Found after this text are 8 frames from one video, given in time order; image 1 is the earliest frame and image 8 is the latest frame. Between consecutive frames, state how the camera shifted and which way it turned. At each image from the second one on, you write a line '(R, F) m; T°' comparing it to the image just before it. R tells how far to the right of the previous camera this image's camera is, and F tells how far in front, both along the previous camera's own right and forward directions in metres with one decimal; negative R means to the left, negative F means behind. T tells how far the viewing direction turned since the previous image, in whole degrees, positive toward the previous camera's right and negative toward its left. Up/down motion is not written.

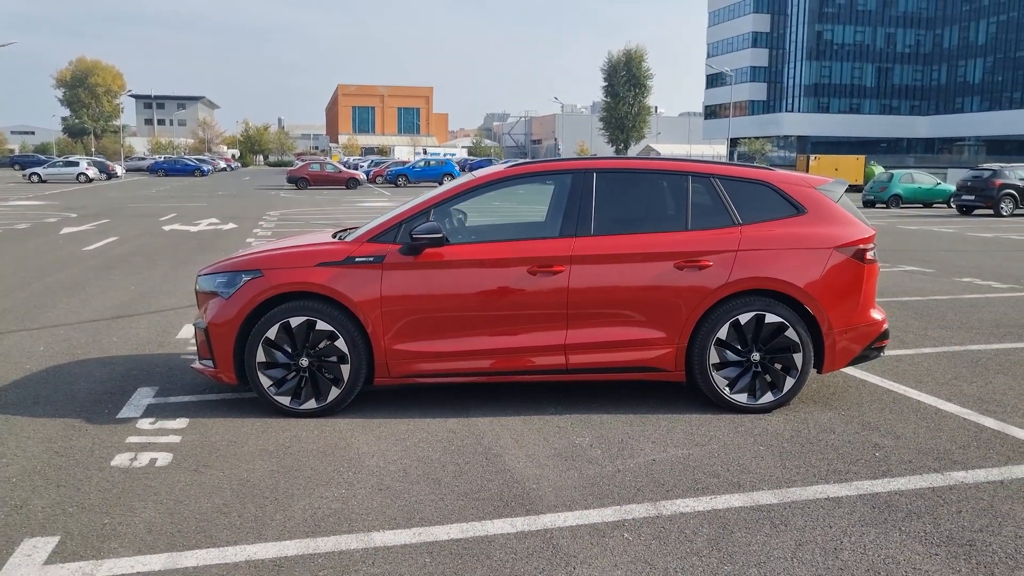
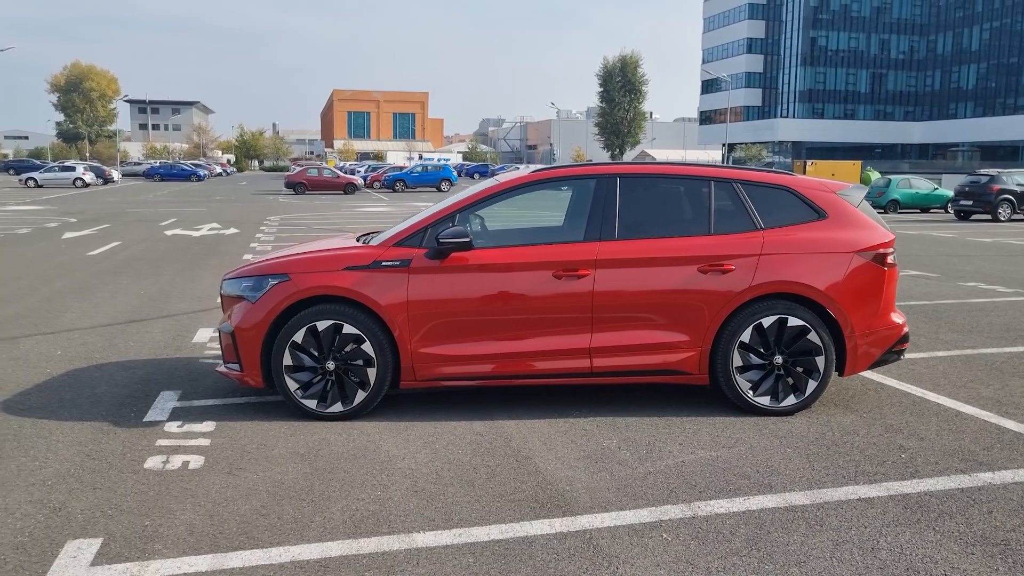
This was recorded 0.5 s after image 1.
(-0.2, 0.0) m; 0°
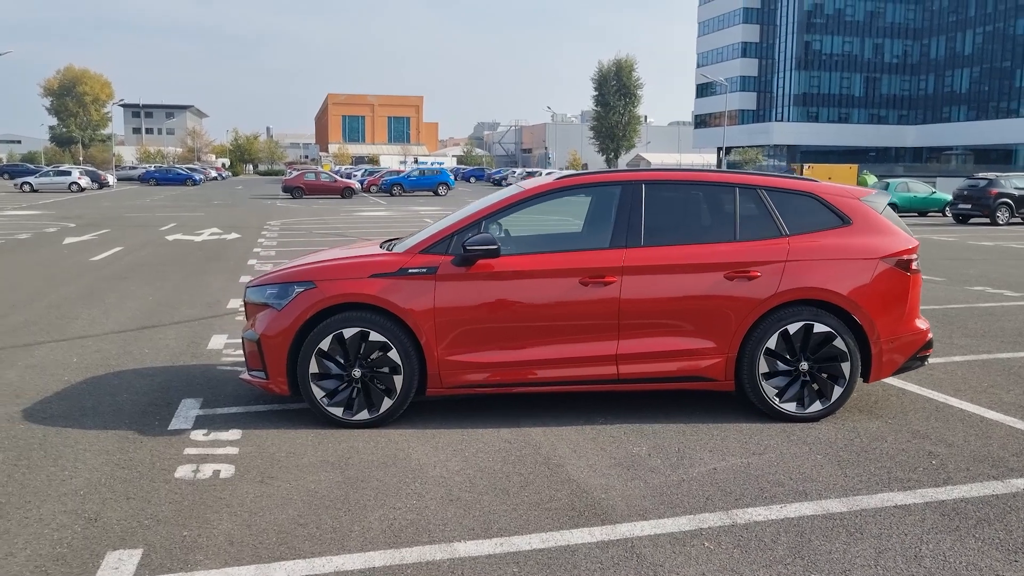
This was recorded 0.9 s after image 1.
(-0.2, 0.0) m; 0°
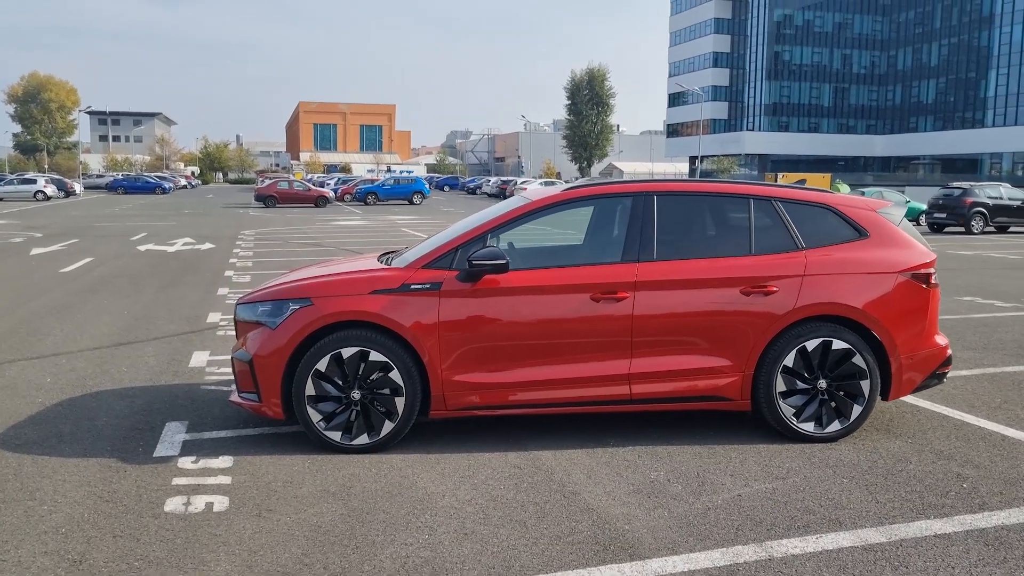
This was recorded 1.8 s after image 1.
(-0.2, +0.2) m; +2°
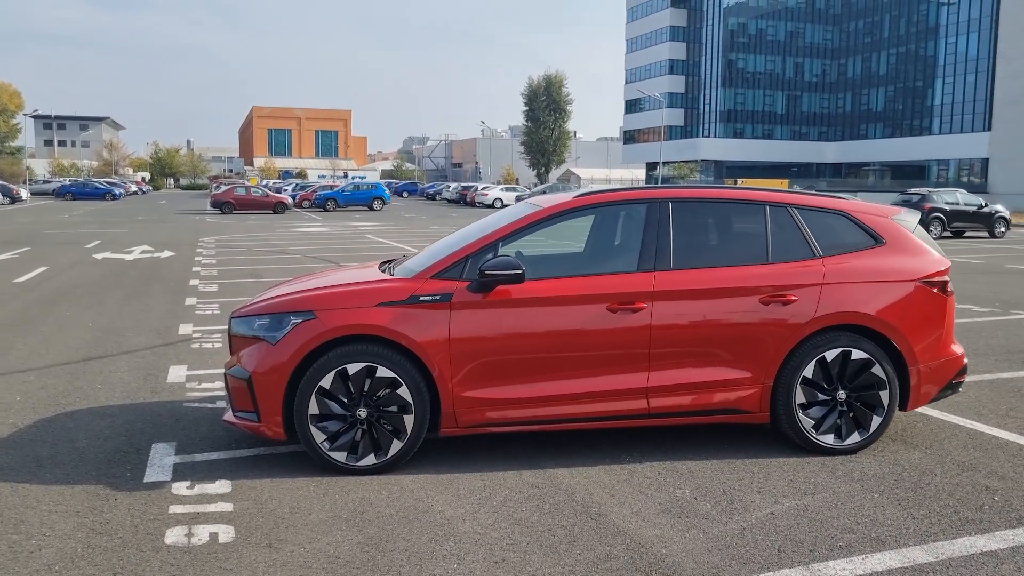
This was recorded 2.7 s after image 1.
(-0.3, +0.2) m; +3°
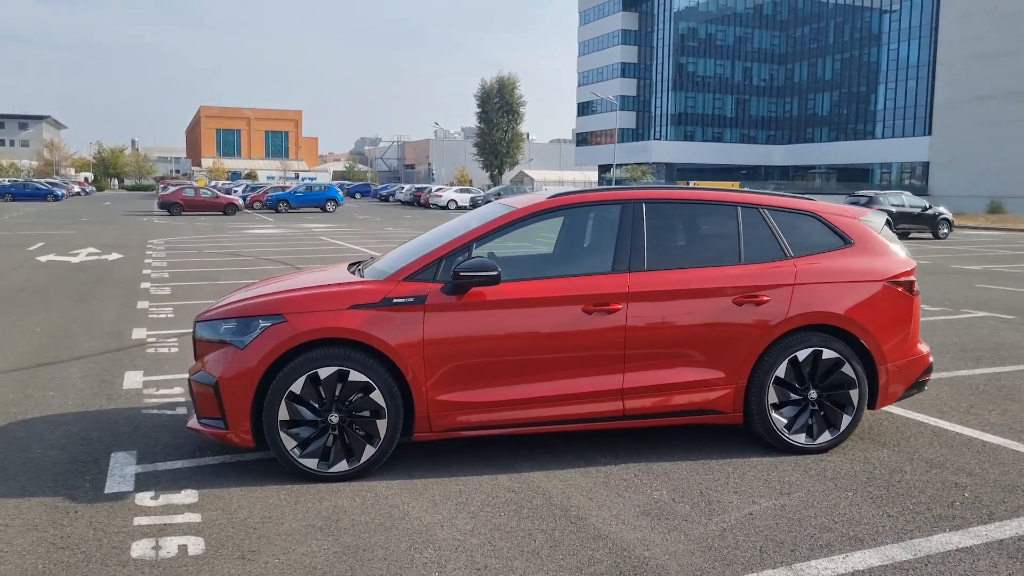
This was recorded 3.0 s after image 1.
(-0.1, +0.1) m; +3°
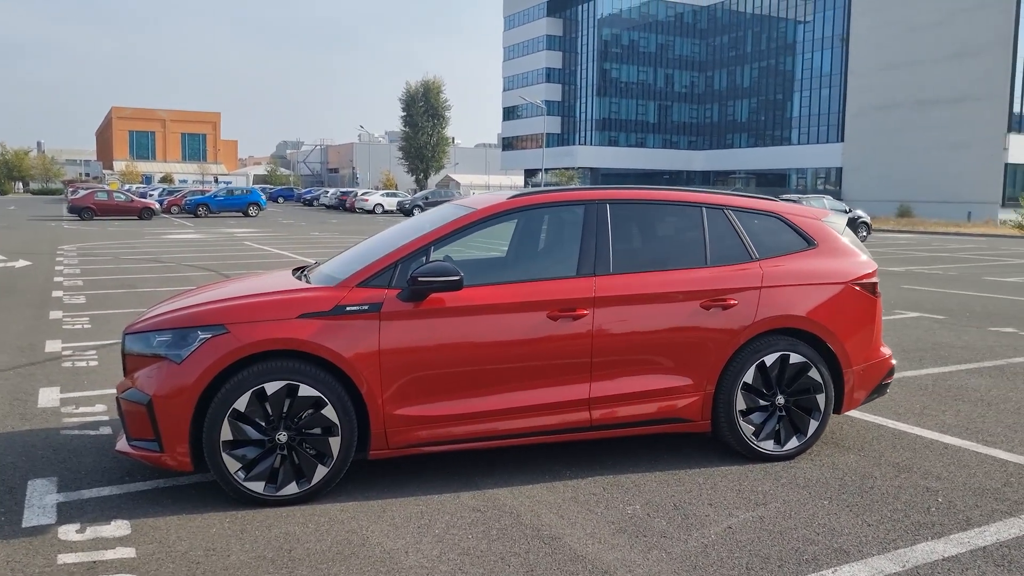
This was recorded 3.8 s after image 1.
(-0.2, +0.3) m; +5°
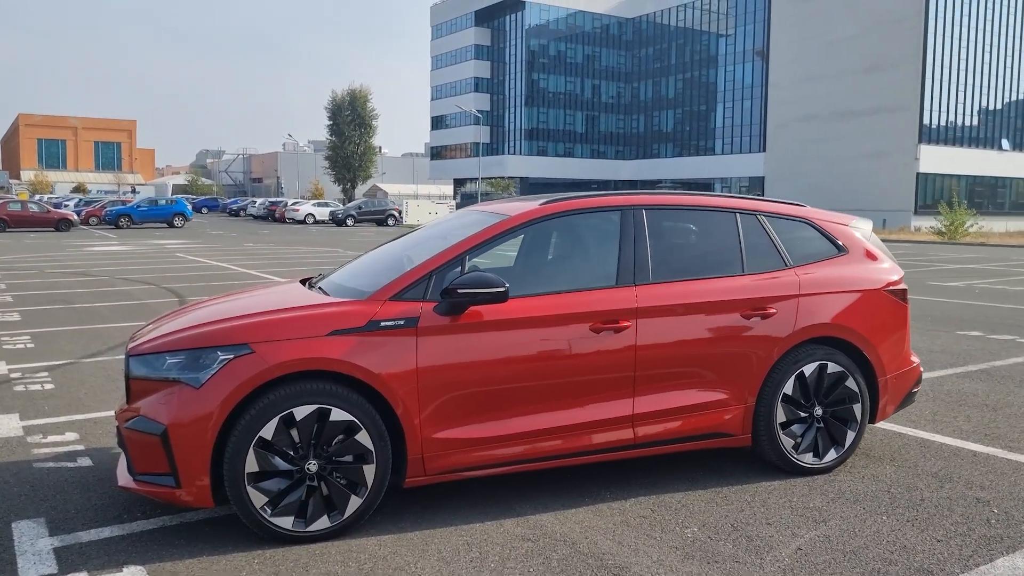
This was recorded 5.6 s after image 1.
(-0.6, +0.3) m; +5°
